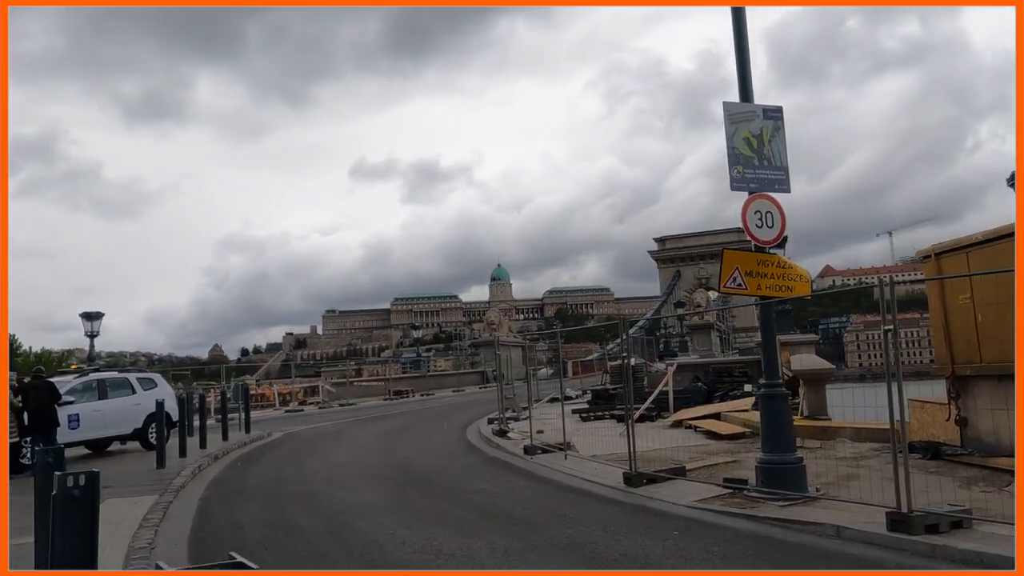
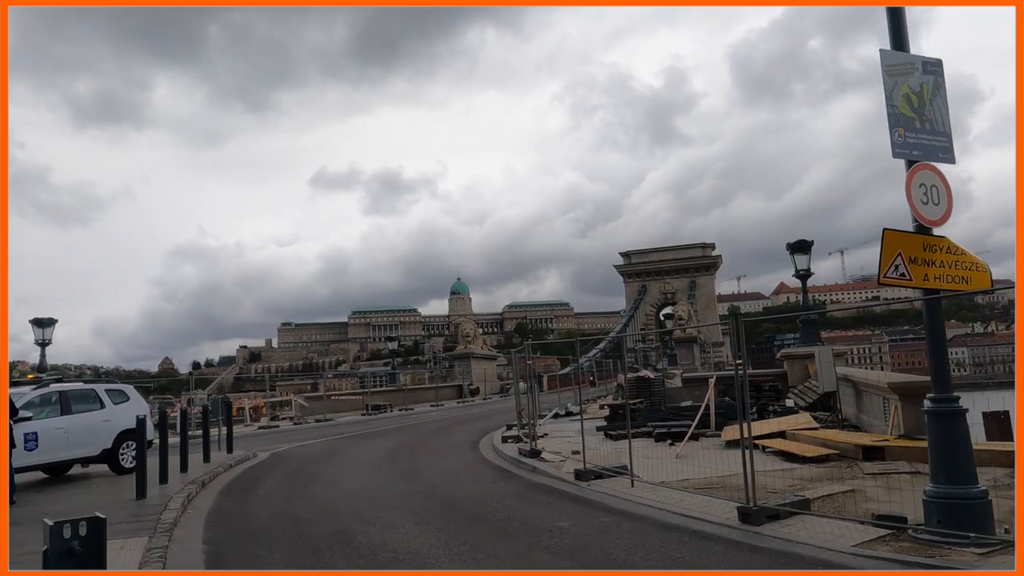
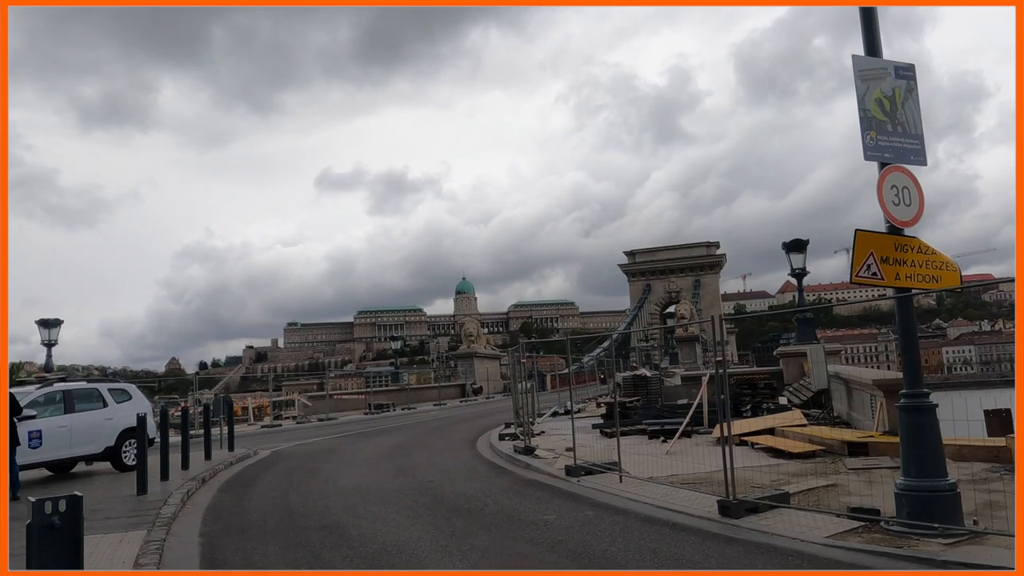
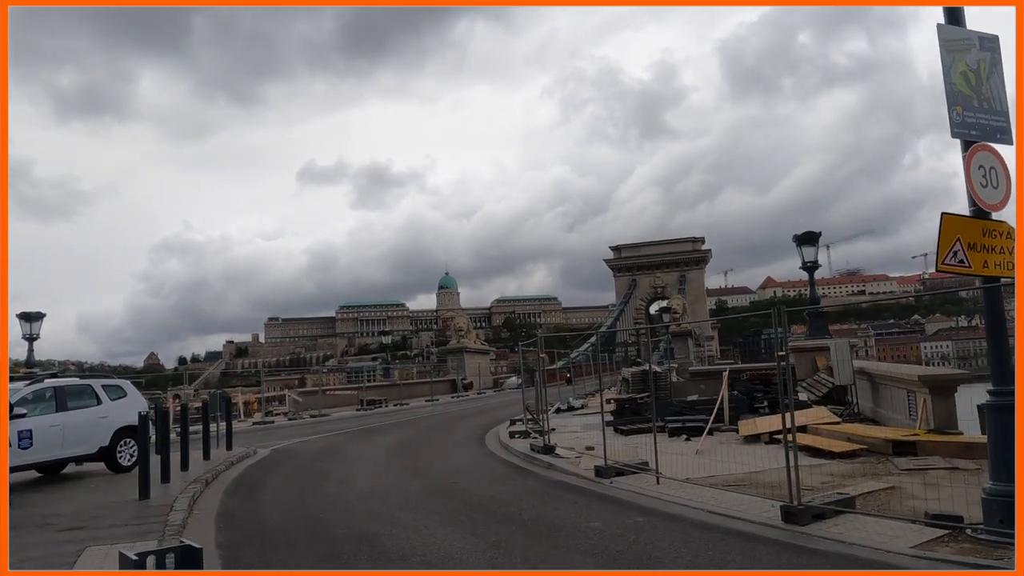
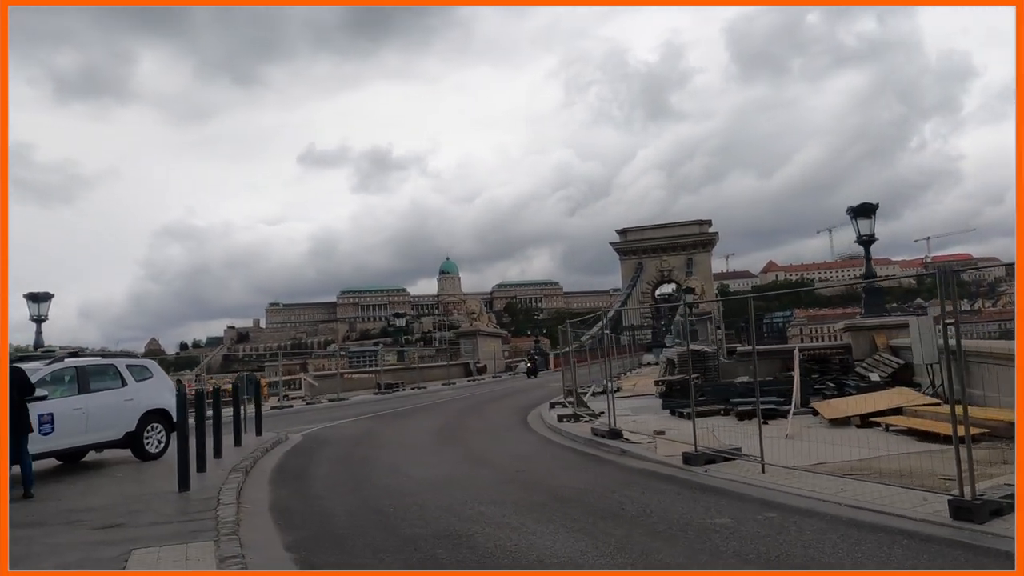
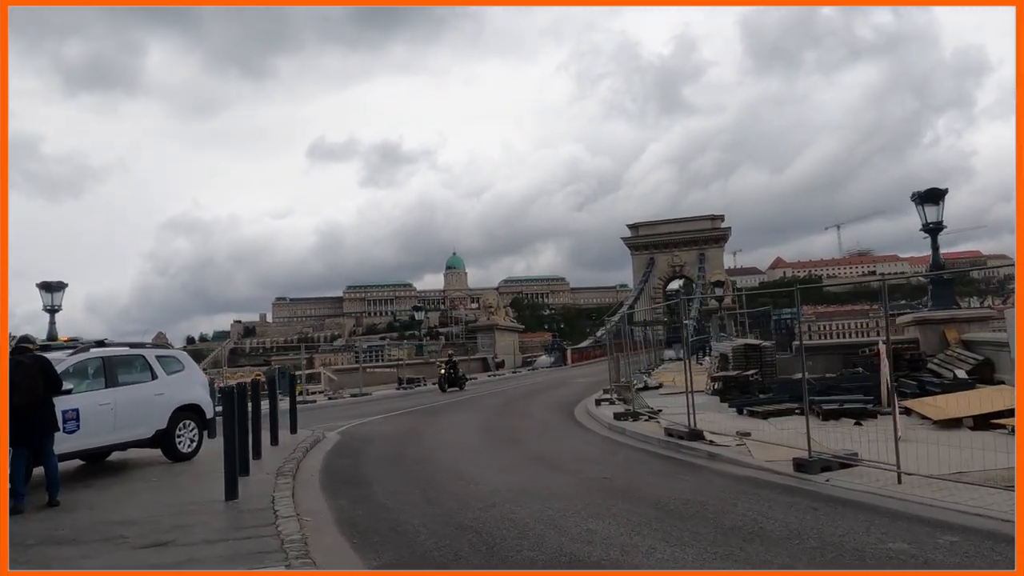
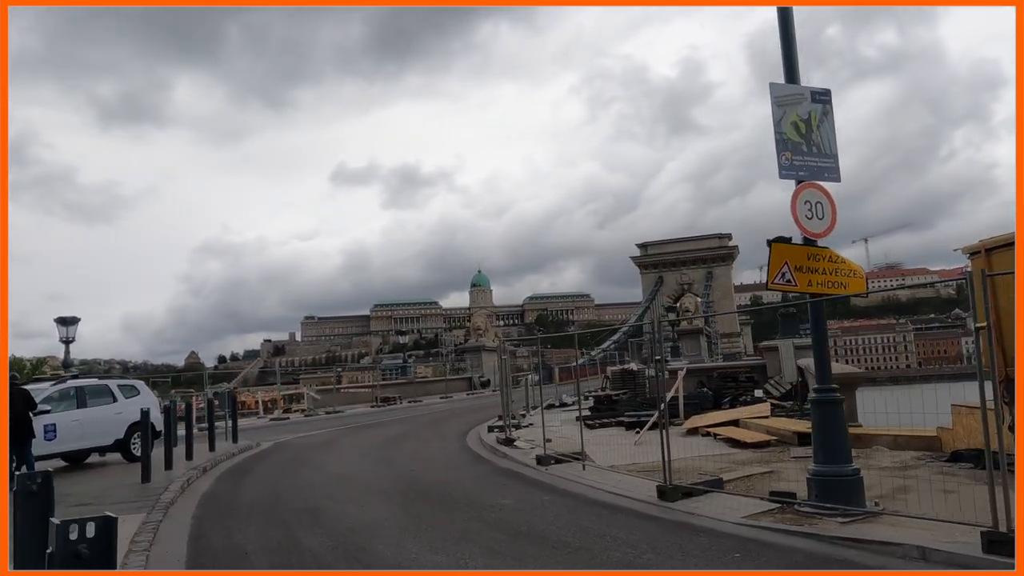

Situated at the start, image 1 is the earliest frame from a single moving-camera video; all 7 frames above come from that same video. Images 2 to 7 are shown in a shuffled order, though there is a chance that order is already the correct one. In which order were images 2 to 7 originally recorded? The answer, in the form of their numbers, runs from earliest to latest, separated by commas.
7, 3, 2, 4, 5, 6
